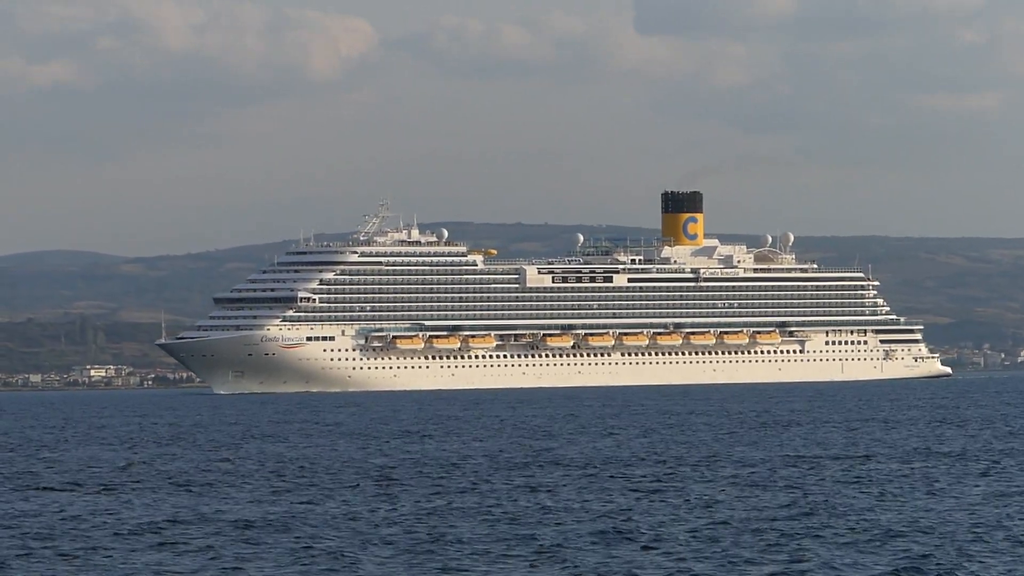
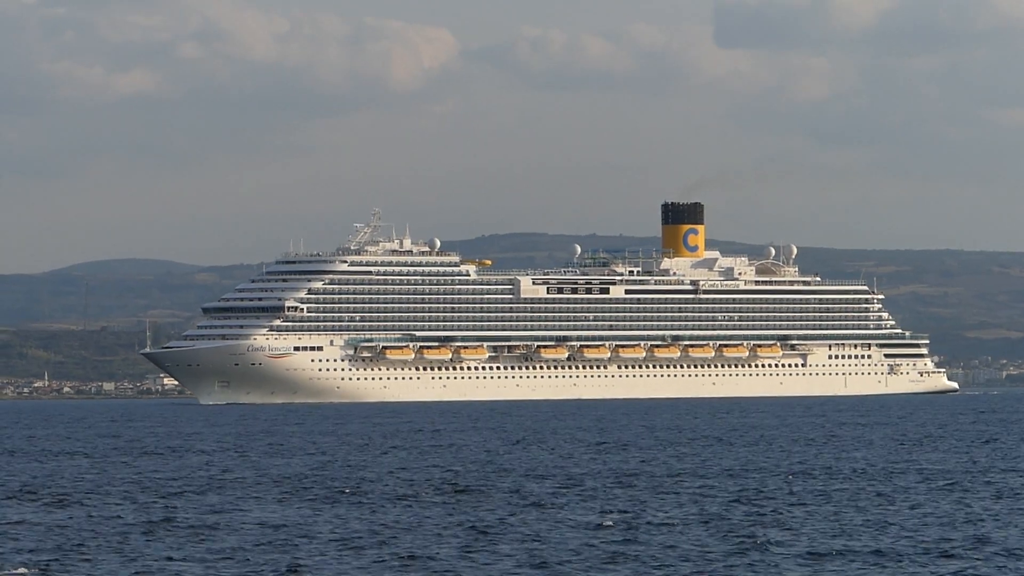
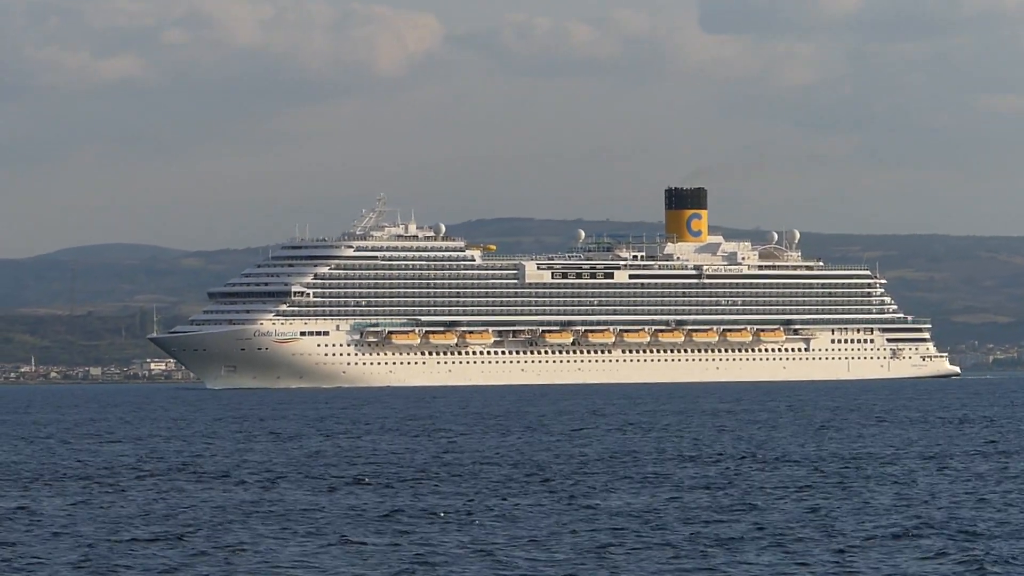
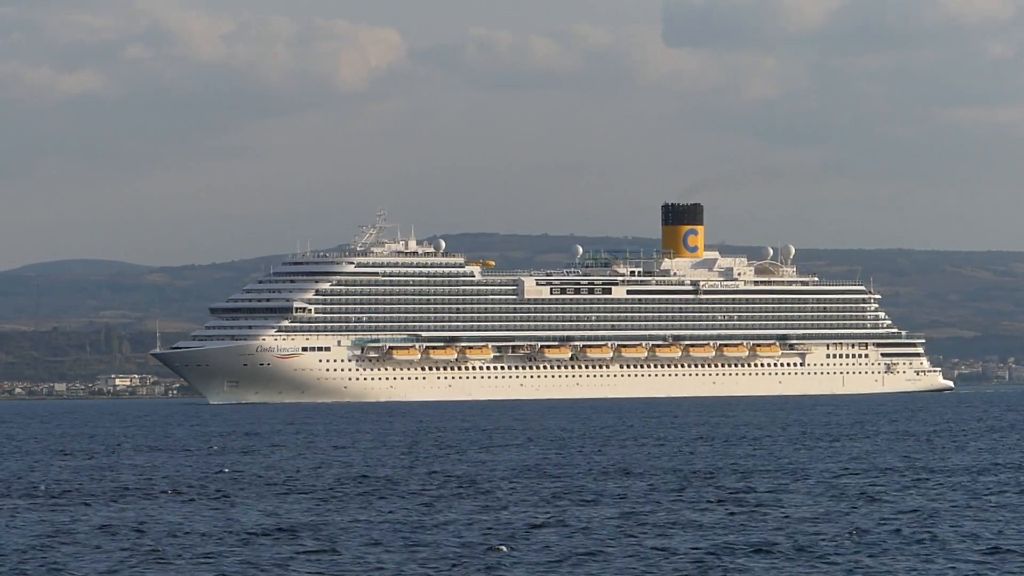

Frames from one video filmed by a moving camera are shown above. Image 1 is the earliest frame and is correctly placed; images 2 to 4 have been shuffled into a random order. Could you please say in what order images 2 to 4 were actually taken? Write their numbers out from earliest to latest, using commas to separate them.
4, 3, 2
